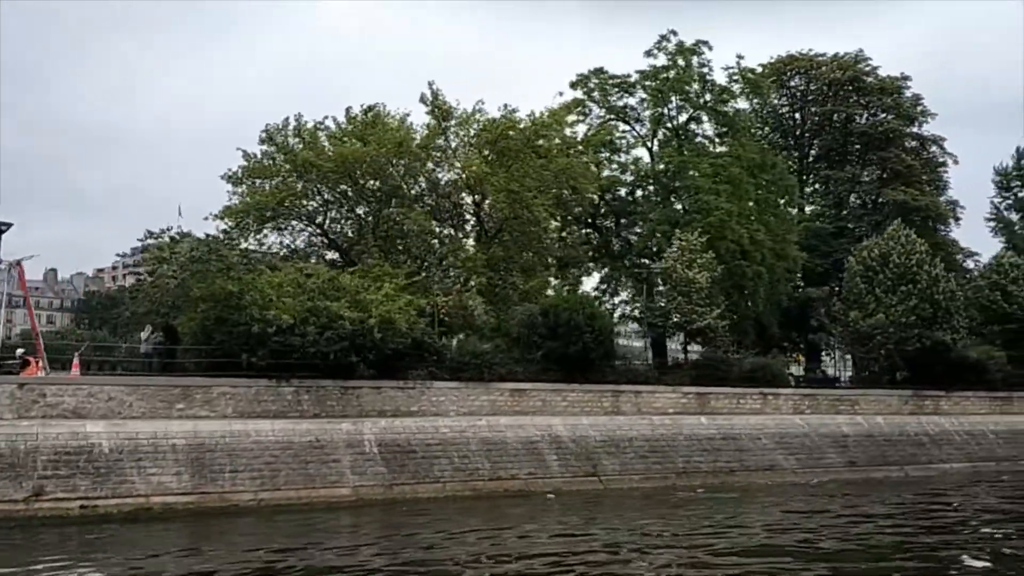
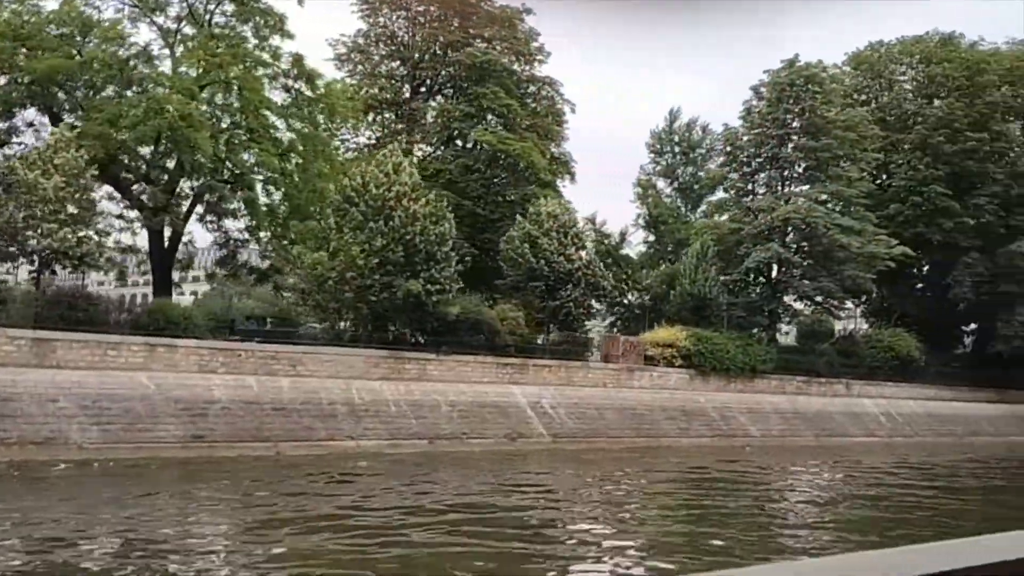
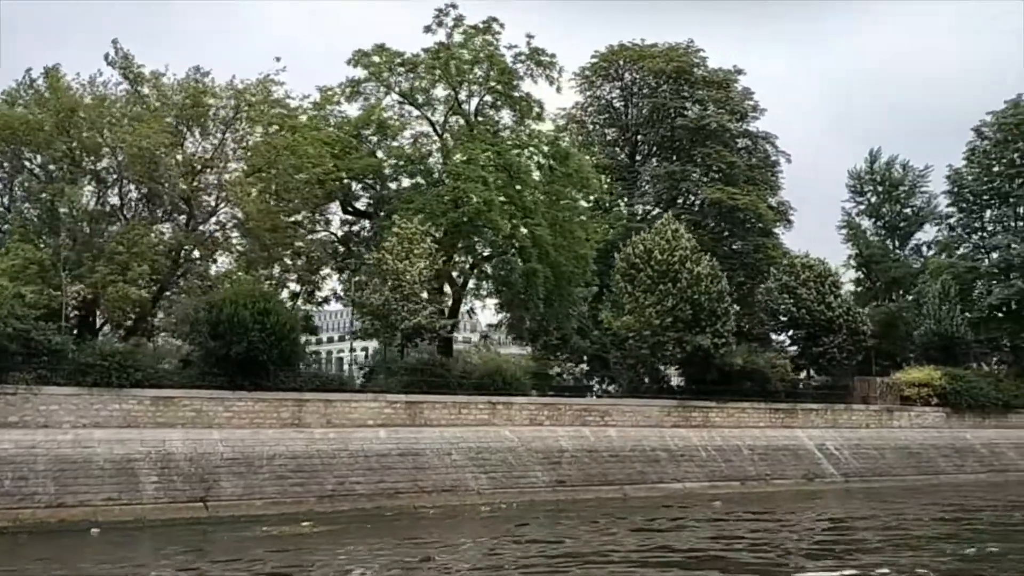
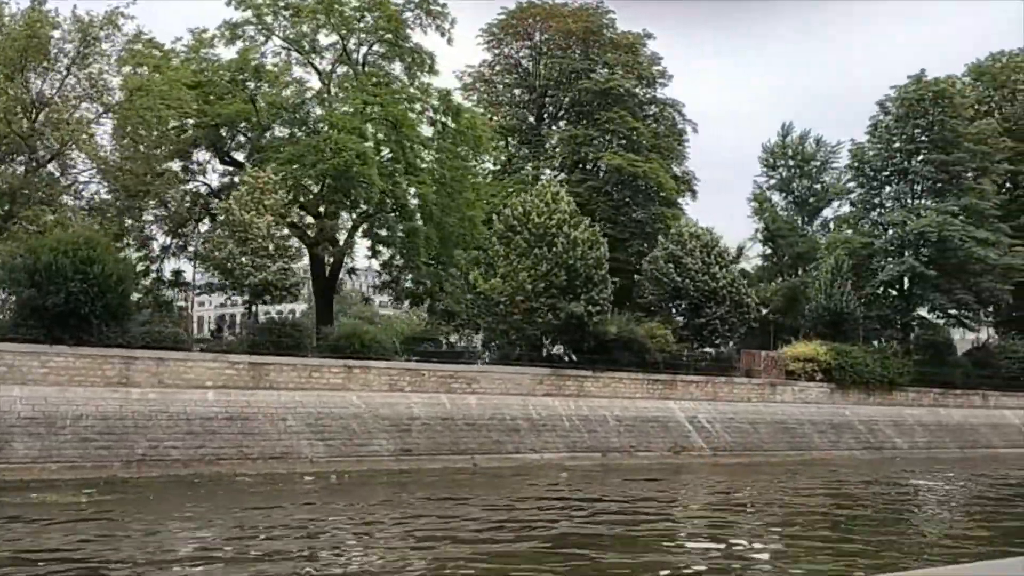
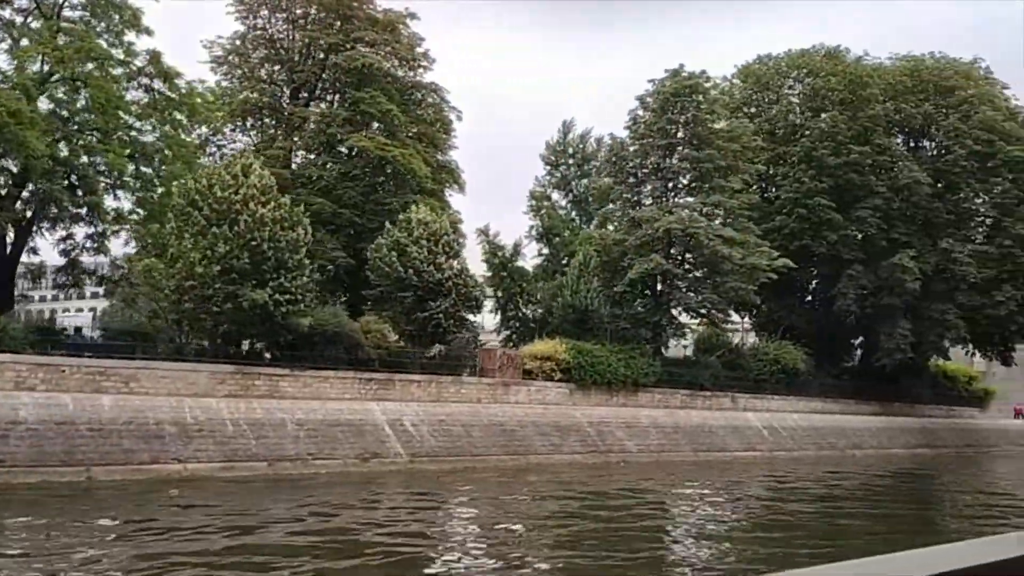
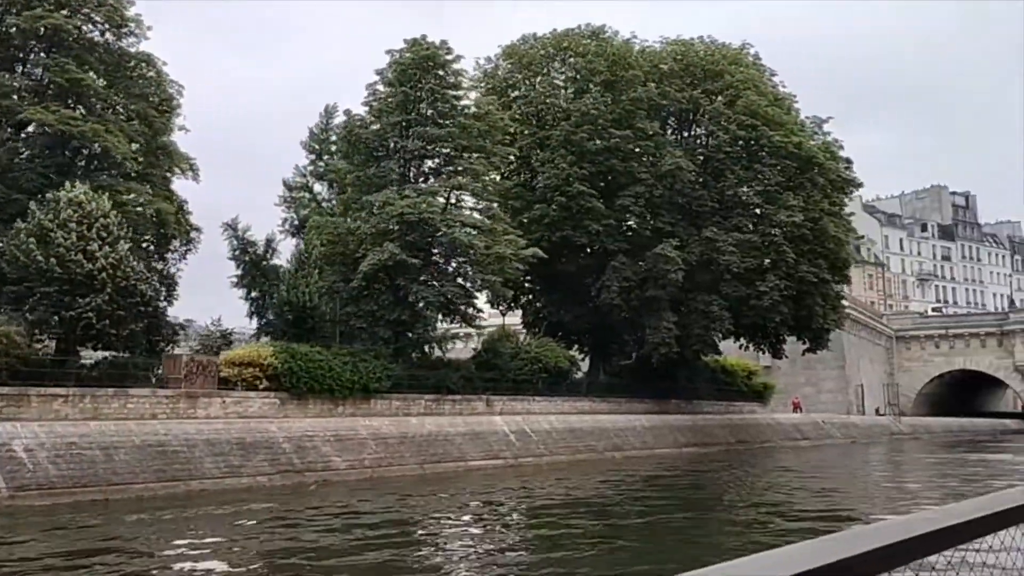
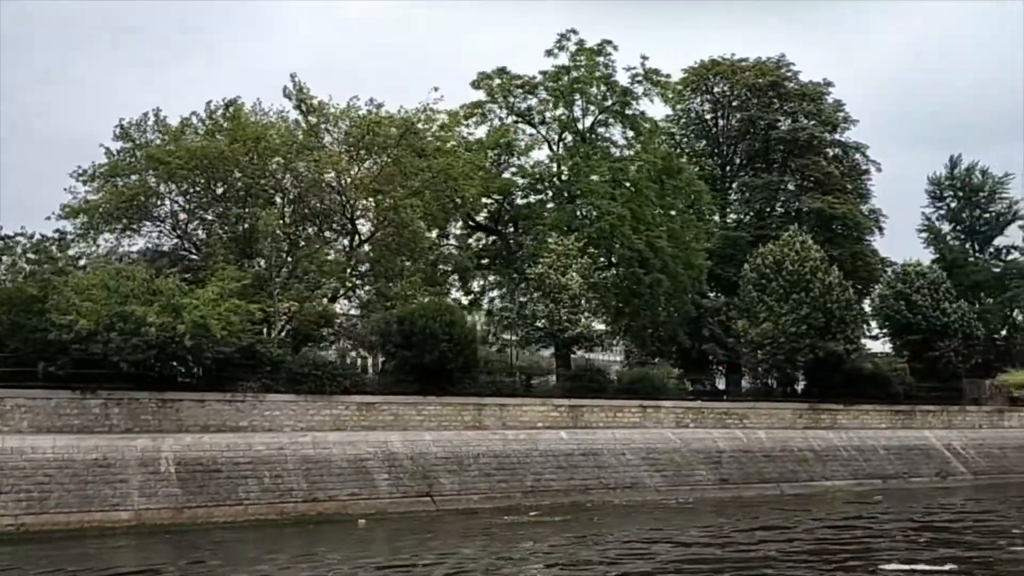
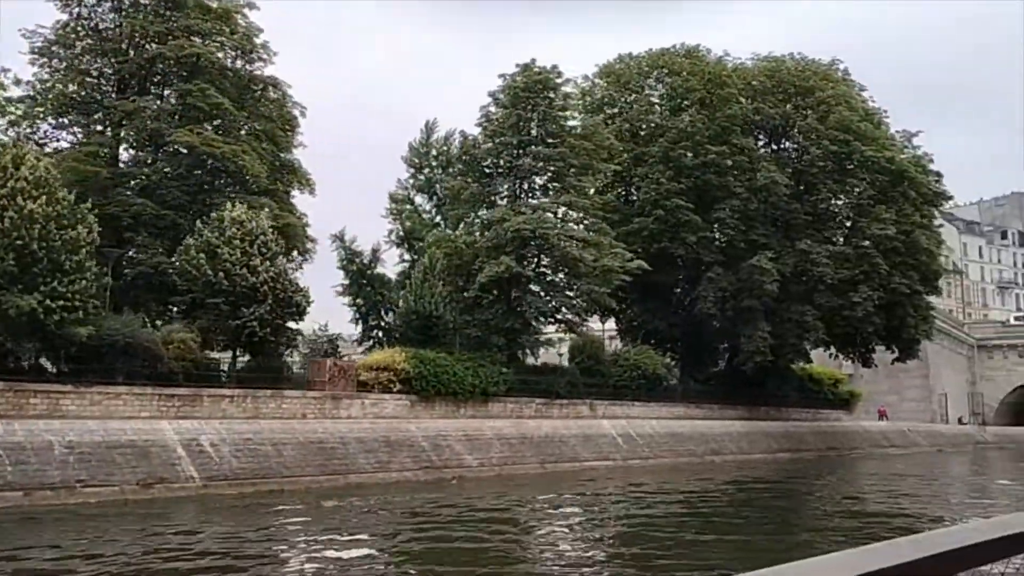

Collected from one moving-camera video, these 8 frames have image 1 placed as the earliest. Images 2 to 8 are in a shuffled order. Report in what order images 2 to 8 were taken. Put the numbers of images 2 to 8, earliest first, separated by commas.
7, 3, 4, 2, 5, 8, 6
